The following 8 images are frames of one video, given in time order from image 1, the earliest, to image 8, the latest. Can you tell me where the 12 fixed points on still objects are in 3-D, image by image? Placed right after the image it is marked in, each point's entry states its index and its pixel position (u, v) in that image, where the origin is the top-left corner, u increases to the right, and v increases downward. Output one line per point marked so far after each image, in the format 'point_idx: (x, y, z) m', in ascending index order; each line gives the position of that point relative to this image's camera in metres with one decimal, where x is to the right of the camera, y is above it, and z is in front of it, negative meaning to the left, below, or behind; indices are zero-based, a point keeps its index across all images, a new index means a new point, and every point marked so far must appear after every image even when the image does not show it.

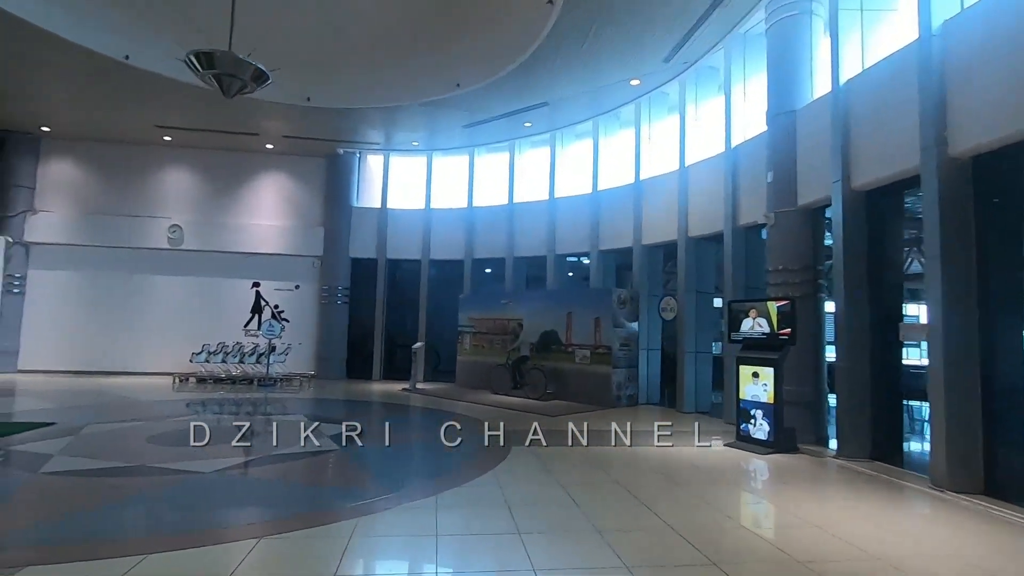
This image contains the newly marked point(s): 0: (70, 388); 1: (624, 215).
0: (-9.4, -2.1, +11.4) m
1: (+2.4, +1.5, +11.4) m
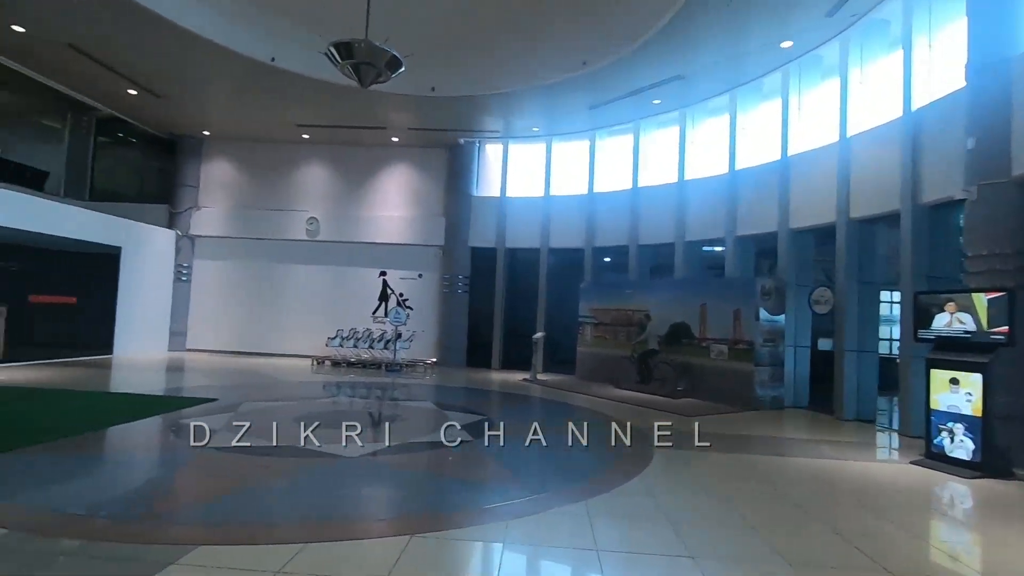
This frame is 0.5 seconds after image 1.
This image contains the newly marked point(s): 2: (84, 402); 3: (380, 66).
0: (-6.7, -1.9, +12.6) m
1: (+4.9, +1.7, +10.3) m
2: (-5.6, -1.5, +7.1) m
3: (-1.7, +2.8, +6.8) m
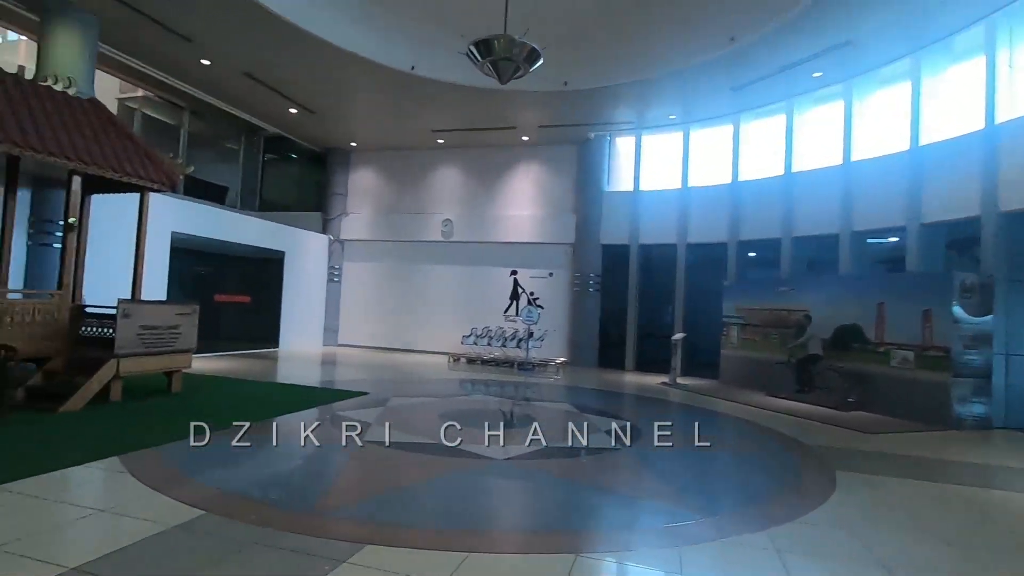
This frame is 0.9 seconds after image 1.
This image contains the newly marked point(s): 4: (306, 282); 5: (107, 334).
0: (-3.5, -1.9, +13.5) m
1: (+7.3, +1.8, +8.6) m
2: (-3.7, -1.5, +7.8) m
3: (+0.1, +2.8, +6.7) m
4: (-5.8, +0.2, +15.1) m
5: (-5.0, -0.6, +6.6) m
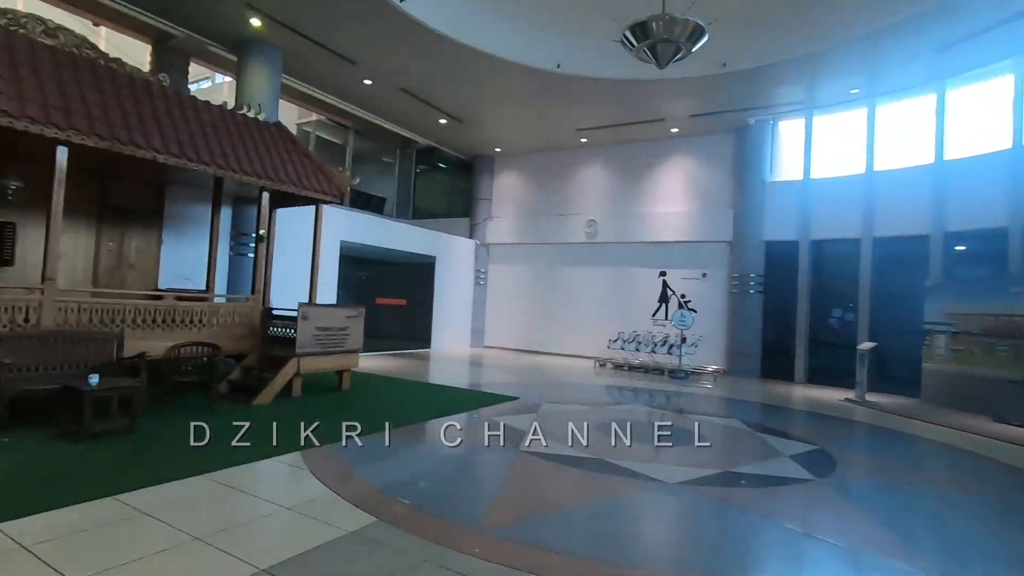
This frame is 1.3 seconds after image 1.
0: (+0.2, -1.9, +13.5) m
1: (+9.3, +1.8, +6.1) m
2: (-1.4, -1.6, +8.1) m
3: (+1.9, +2.8, +6.1) m
4: (-1.7, +0.1, +15.7) m
5: (-3.0, -0.6, +7.2) m
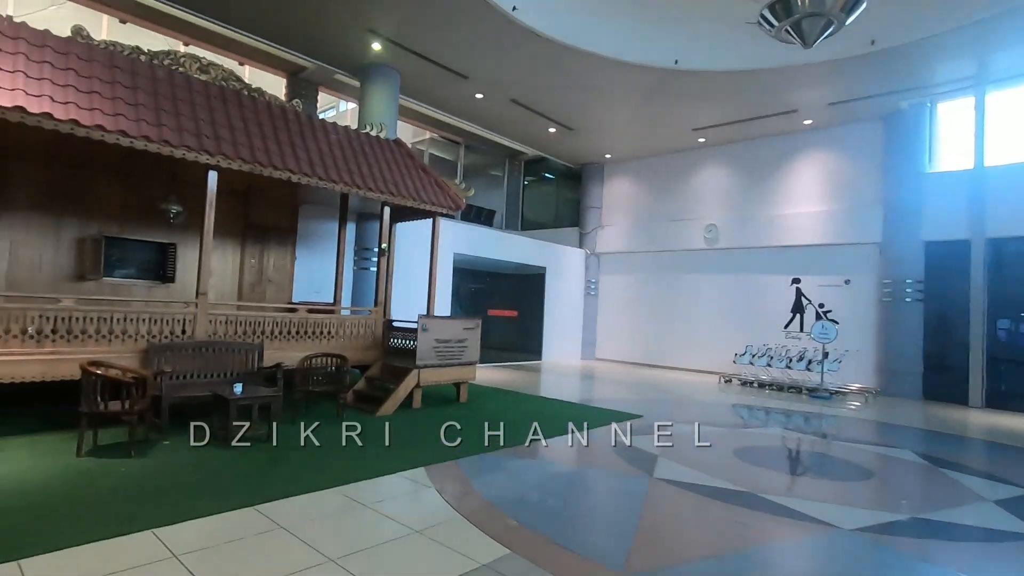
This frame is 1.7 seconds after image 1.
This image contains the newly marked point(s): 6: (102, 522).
0: (+2.9, -2.2, +12.8) m
1: (+10.5, +1.8, +3.9) m
2: (+0.3, -1.7, +7.9) m
3: (+3.2, +2.7, +5.3) m
4: (+1.5, -0.2, +15.4) m
5: (-1.4, -0.8, +7.3) m
6: (-2.4, -1.4, +3.2) m
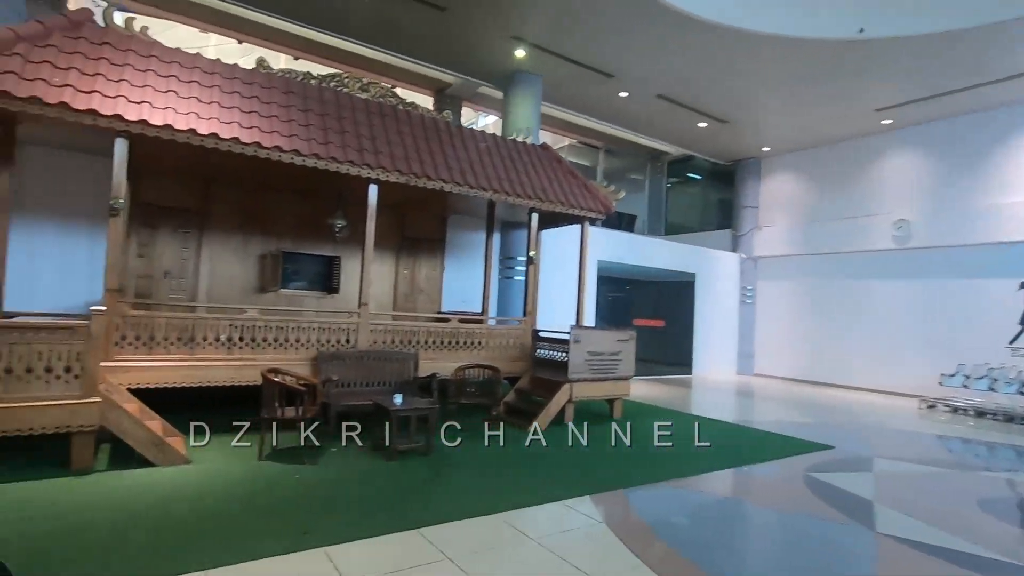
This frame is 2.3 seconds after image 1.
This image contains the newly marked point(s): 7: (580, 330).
0: (+6.2, -2.3, +11.2) m
1: (+11.3, +1.9, +0.9) m
2: (+2.4, -1.9, +7.1) m
3: (+4.5, +2.7, +4.0) m
4: (+5.4, -0.4, +14.1) m
5: (+0.6, -0.9, +7.0) m
6: (-1.4, -1.4, +3.2) m
7: (+0.8, -0.5, +6.6) m
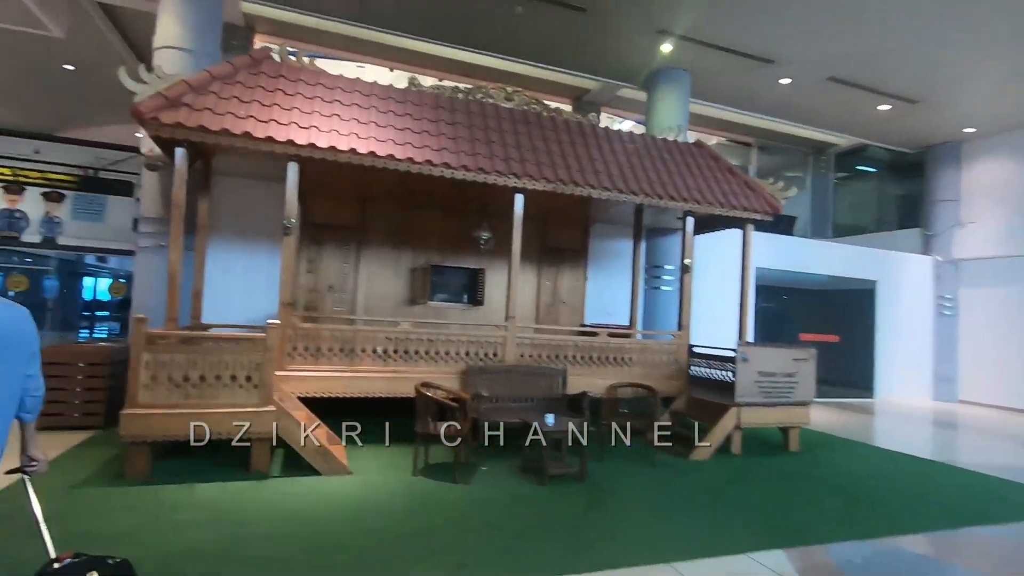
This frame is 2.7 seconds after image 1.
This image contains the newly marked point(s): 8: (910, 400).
0: (+8.9, -2.5, +9.0) m
1: (+11.3, +2.0, -2.2) m
2: (+4.2, -2.0, +5.8) m
3: (+5.5, +2.7, +2.4) m
4: (+8.8, -0.6, +12.0) m
5: (+2.5, -1.0, +6.2) m
6: (-0.4, -1.5, +3.0) m
7: (+2.5, -0.6, +5.8) m
8: (+8.9, -2.5, +12.0) m
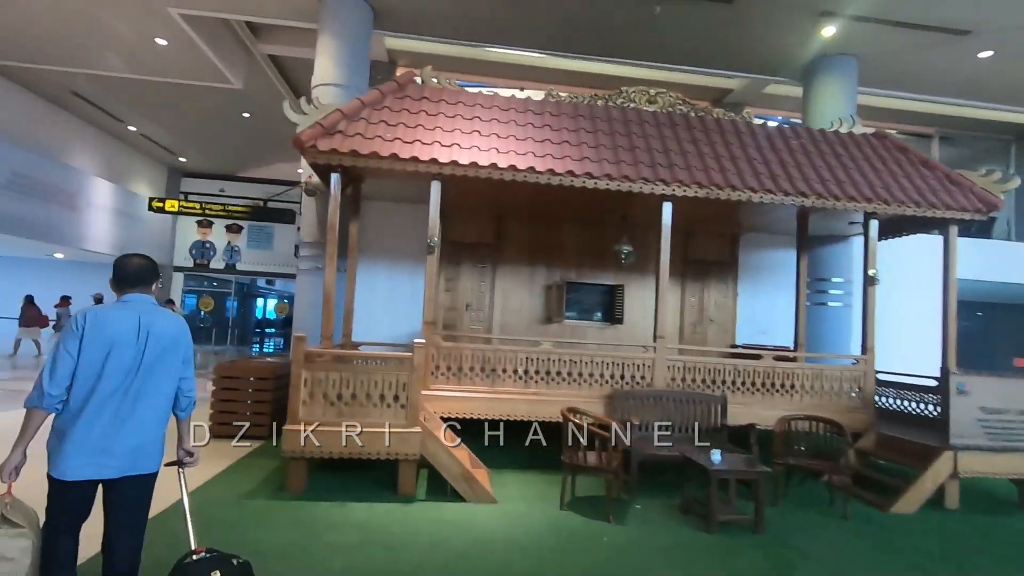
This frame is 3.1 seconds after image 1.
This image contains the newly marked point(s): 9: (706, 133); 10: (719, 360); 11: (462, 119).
0: (+10.8, -2.6, +6.3) m
1: (+10.6, +2.2, -5.0) m
2: (+5.6, -2.1, +4.3) m
3: (+6.0, +2.7, +0.9) m
4: (+11.5, -0.9, +9.3) m
5: (+3.9, -1.2, +5.1) m
6: (+0.4, -1.6, +2.6) m
7: (+3.9, -0.8, +4.7) m
8: (+11.6, -2.7, +9.2) m
9: (+2.1, +1.7, +5.7) m
10: (+2.0, -0.7, +5.3) m
11: (-0.5, +1.7, +5.2) m
